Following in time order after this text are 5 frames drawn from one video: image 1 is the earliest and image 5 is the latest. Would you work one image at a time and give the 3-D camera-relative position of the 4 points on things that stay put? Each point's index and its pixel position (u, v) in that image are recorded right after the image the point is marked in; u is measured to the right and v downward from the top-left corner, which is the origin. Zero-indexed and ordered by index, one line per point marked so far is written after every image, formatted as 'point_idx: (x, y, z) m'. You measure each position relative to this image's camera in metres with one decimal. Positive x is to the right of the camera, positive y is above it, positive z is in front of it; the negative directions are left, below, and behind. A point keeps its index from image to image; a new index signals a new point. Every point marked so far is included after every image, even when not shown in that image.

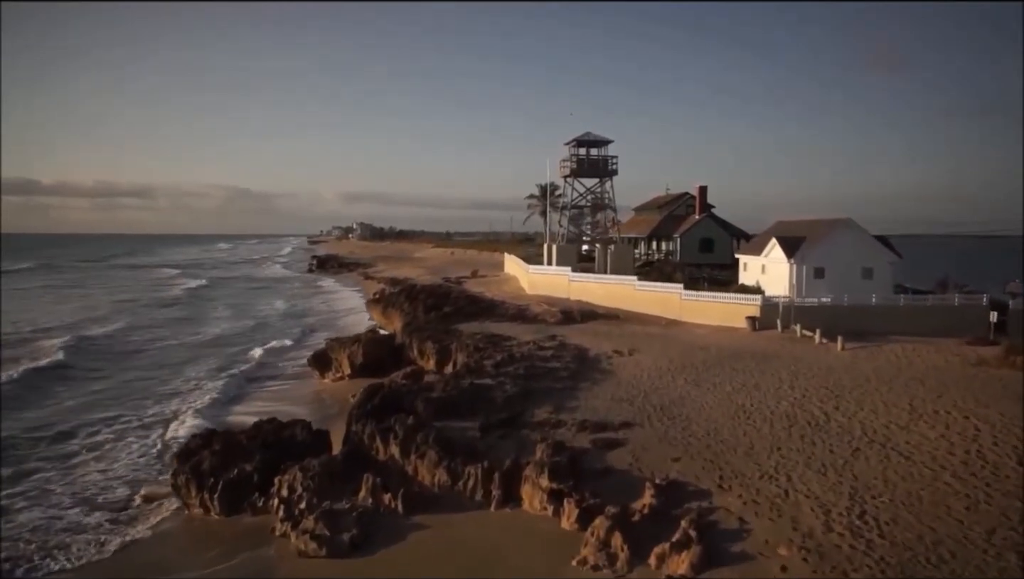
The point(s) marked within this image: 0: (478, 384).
0: (-0.9, -2.5, +18.3) m
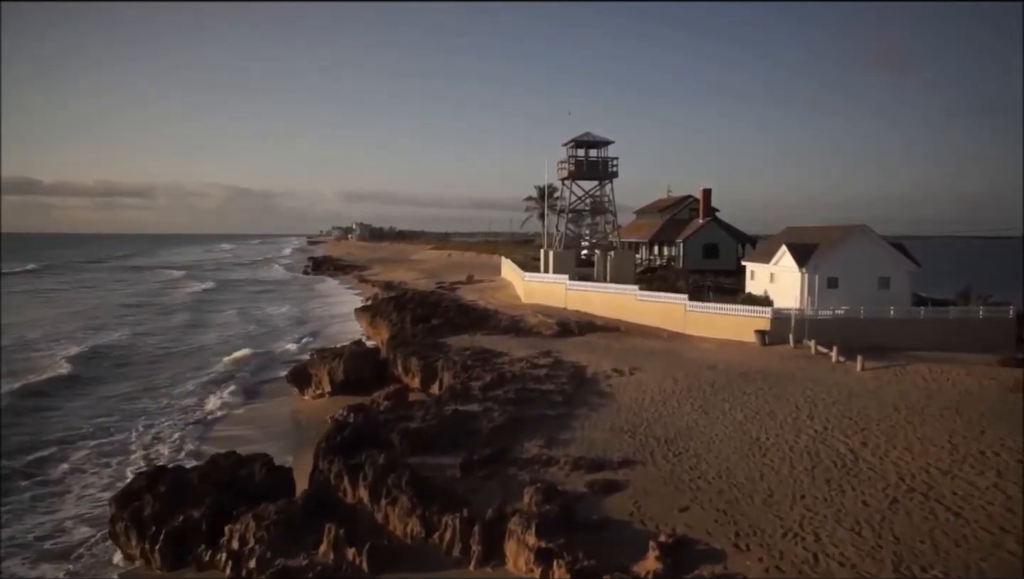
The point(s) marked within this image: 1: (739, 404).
0: (-1.2, -2.9, +16.5) m
1: (+5.6, -2.8, +17.1) m
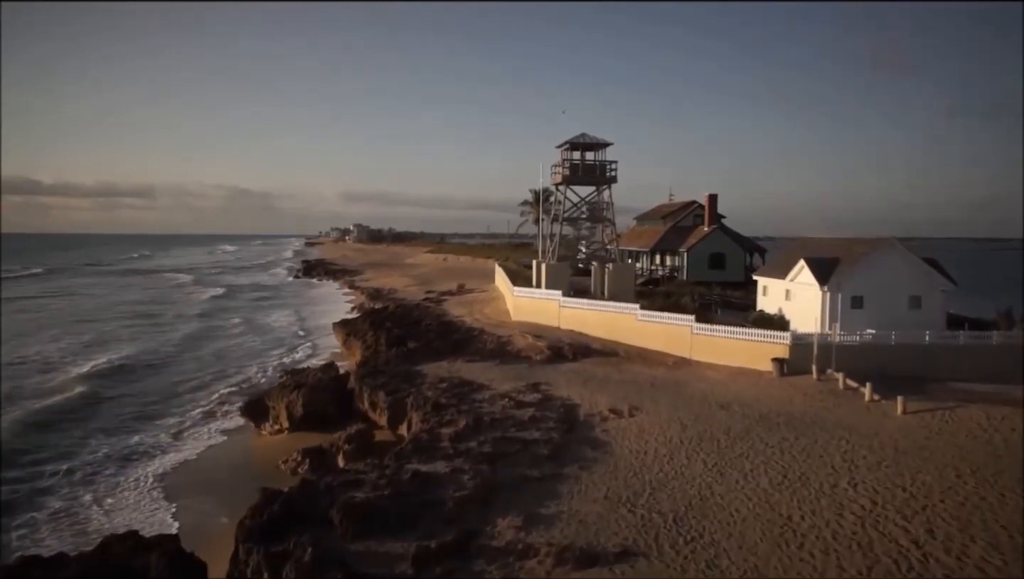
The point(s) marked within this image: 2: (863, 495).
0: (-1.7, -3.6, +13.5) m
1: (+5.1, -3.5, +14.1) m
2: (+6.1, -3.6, +12.2) m
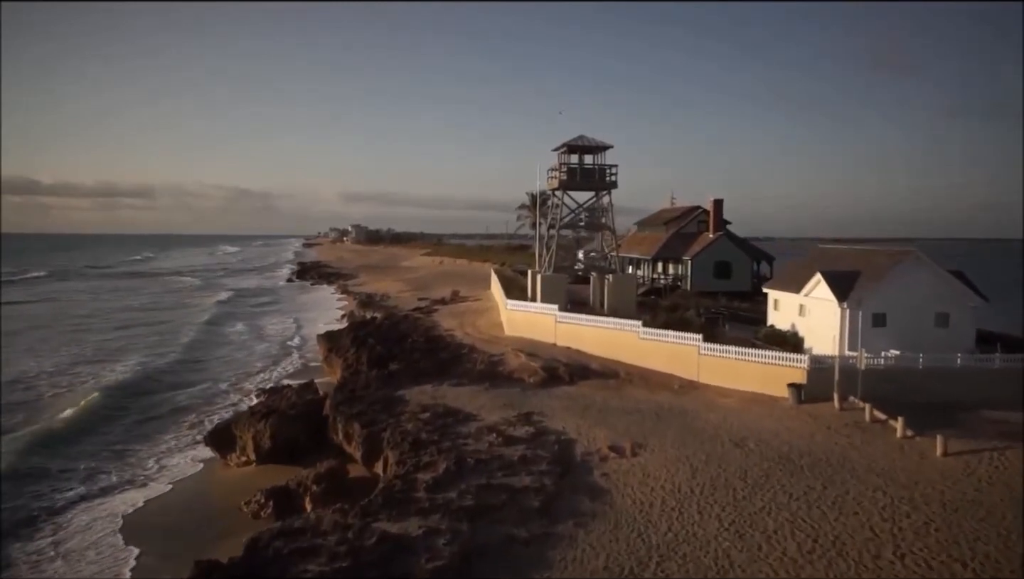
0: (-2.0, -4.1, +11.5) m
1: (+4.8, -4.0, +12.1) m
2: (+5.9, -4.1, +10.2) m
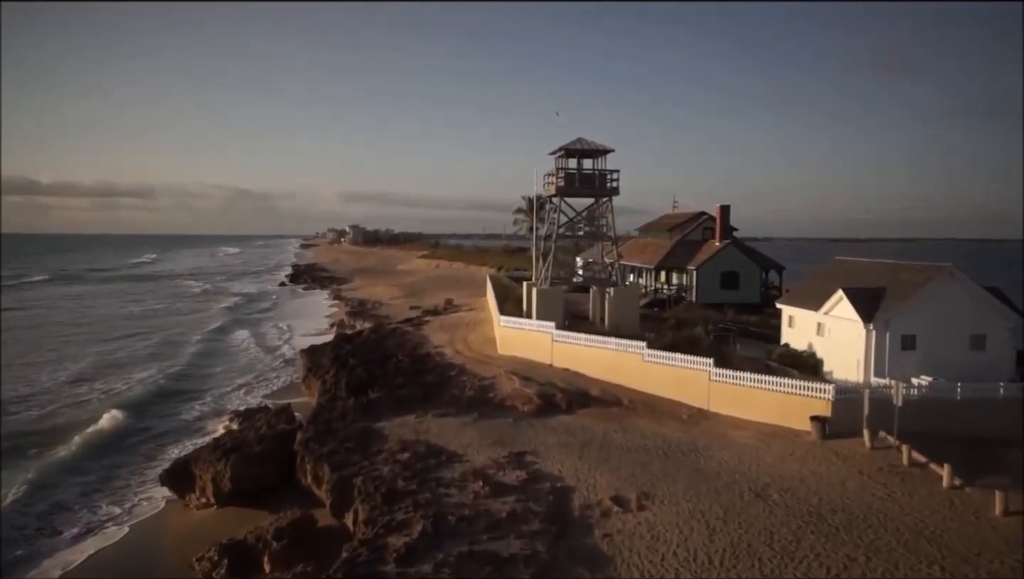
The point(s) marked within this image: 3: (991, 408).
0: (-2.2, -4.7, +9.4) m
1: (+4.5, -4.6, +10.0) m
2: (+5.6, -4.7, +8.1) m
3: (+12.0, -3.0, +17.4) m
